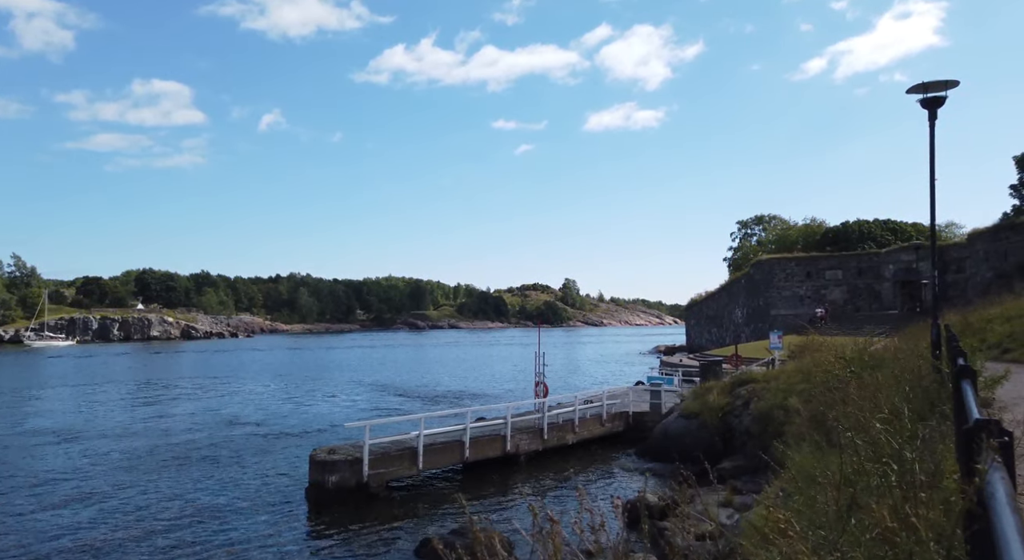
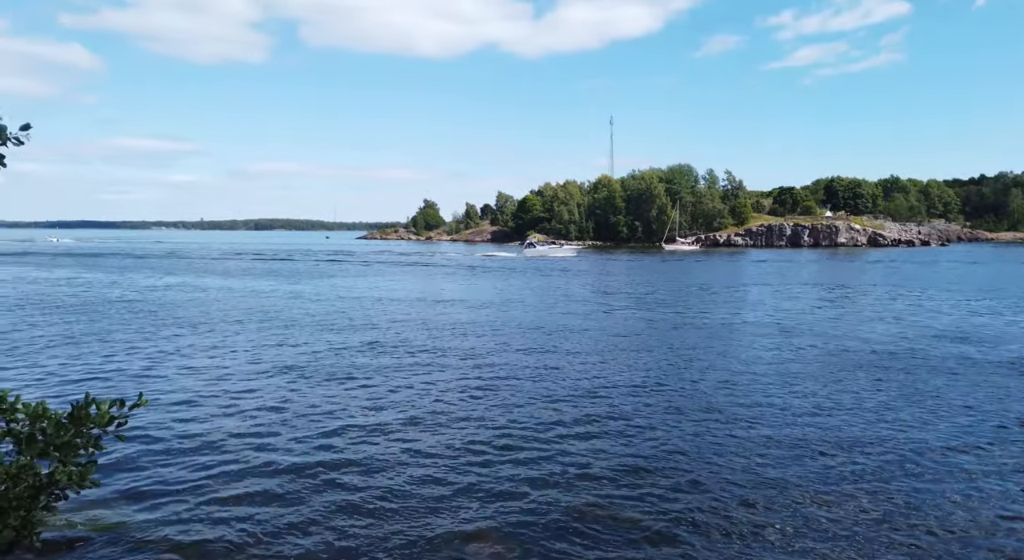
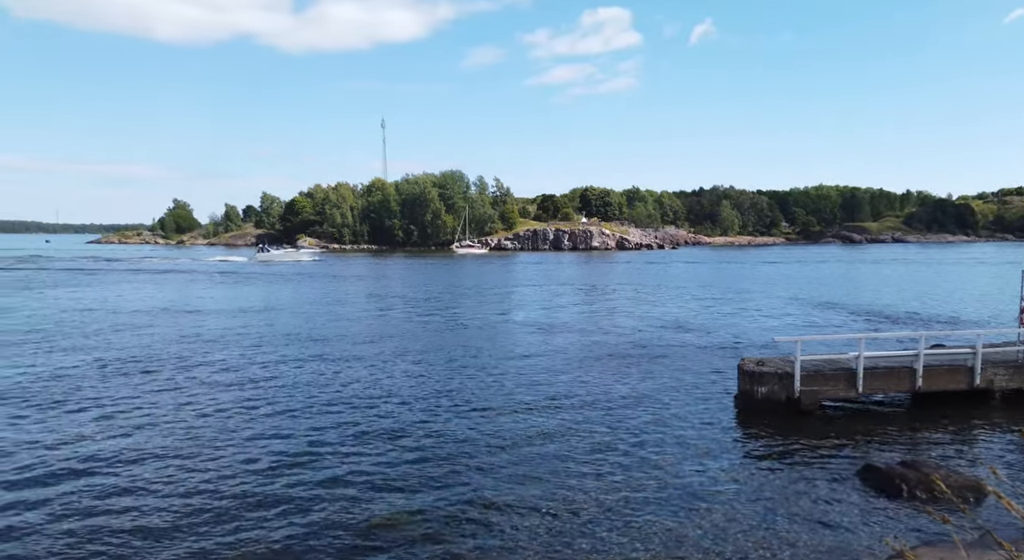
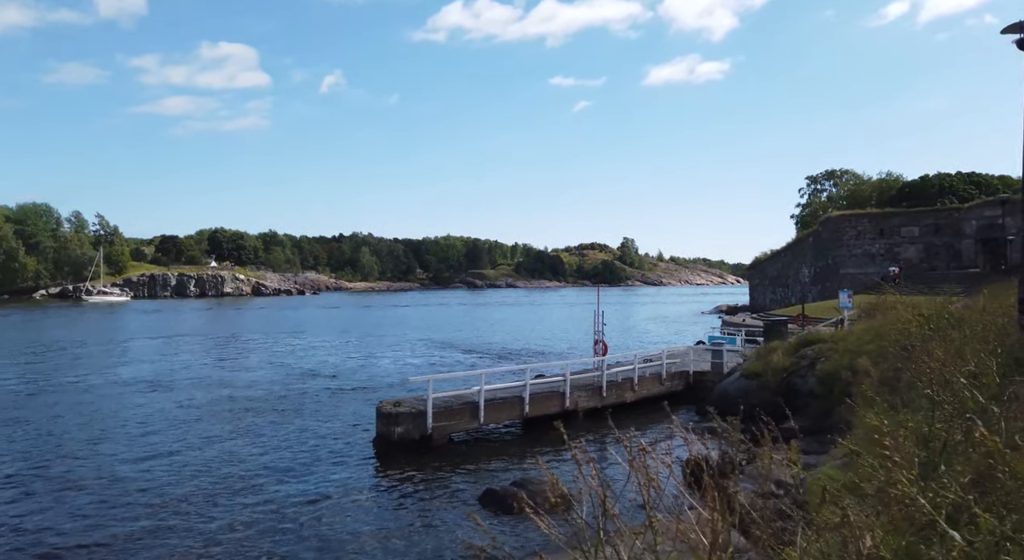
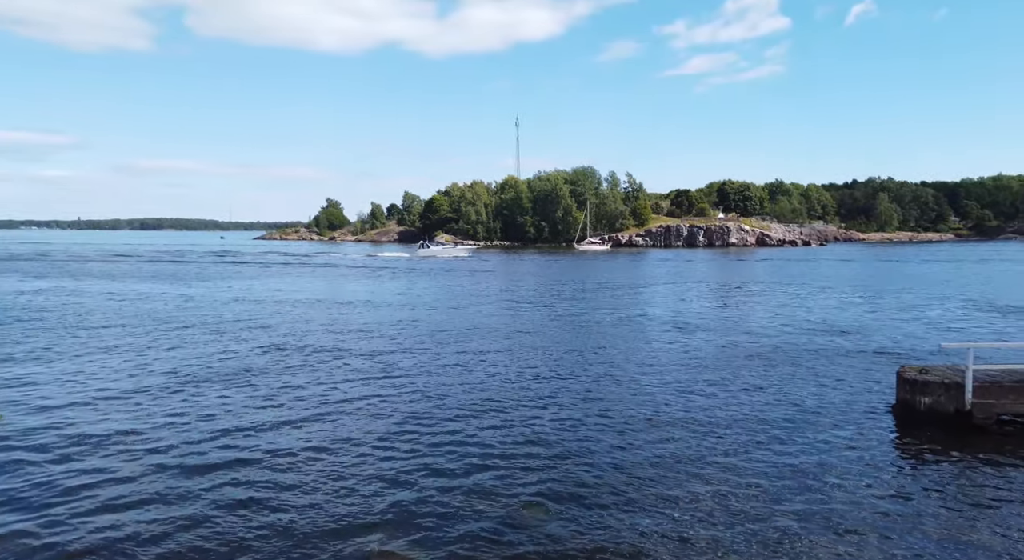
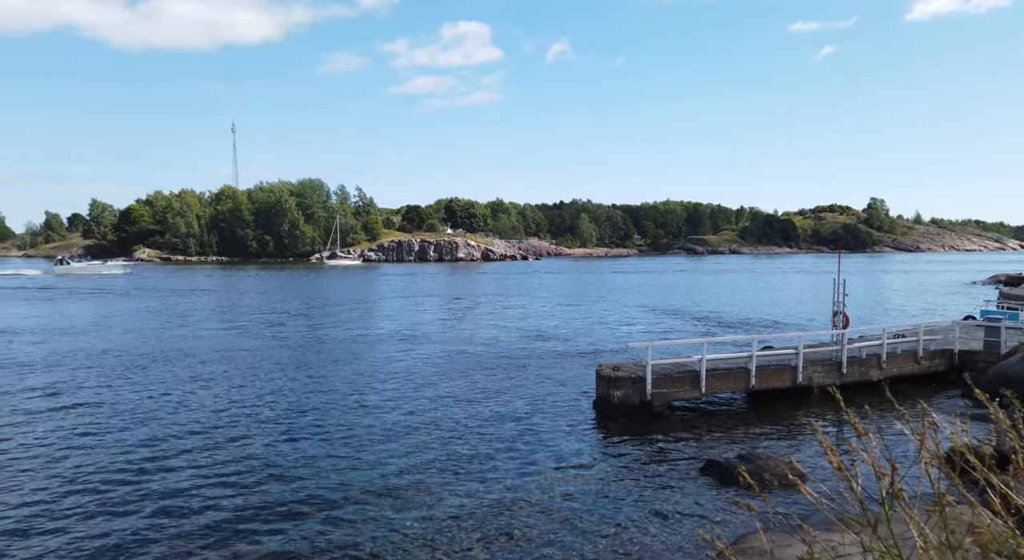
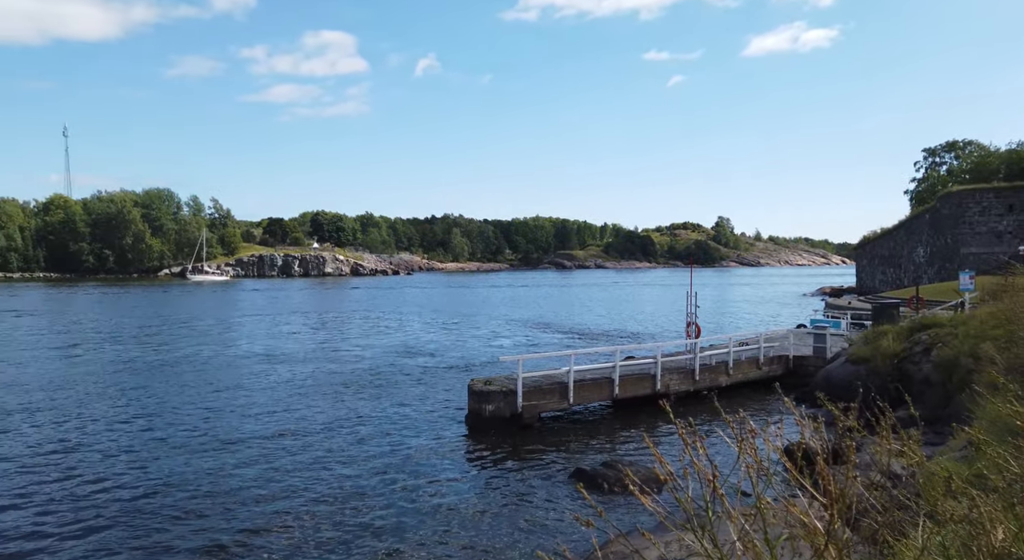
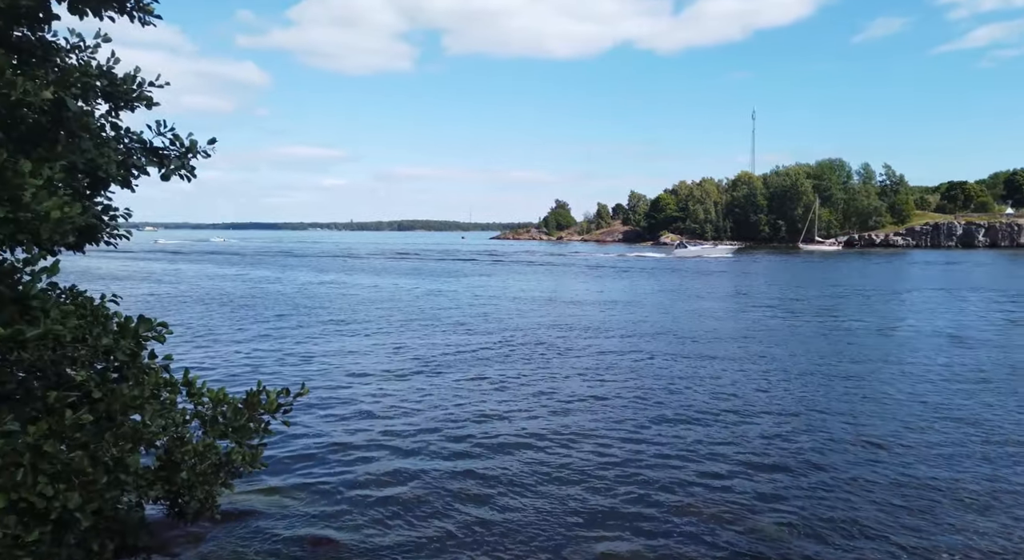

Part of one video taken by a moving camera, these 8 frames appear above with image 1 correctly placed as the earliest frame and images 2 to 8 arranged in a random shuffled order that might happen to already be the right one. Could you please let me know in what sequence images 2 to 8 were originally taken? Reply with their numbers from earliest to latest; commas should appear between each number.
4, 7, 6, 3, 5, 2, 8
